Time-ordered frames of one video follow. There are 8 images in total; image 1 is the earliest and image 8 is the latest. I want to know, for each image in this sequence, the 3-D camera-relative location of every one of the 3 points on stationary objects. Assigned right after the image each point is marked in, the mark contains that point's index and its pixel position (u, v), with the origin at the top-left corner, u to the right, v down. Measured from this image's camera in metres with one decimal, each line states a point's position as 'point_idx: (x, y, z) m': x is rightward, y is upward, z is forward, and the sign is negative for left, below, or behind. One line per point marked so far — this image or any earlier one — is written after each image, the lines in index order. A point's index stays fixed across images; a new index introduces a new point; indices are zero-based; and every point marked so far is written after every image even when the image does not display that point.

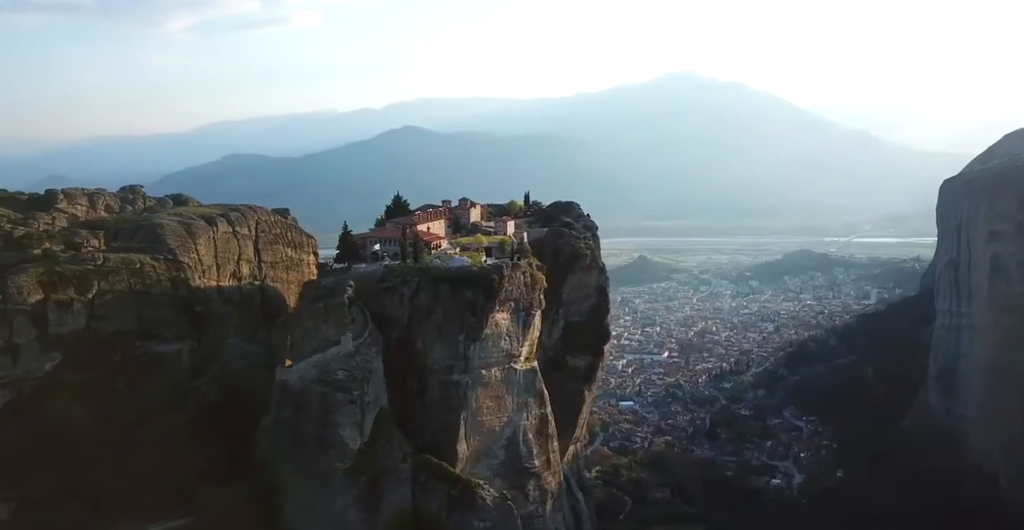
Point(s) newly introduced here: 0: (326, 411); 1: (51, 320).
0: (-4.7, -3.6, +18.2) m
1: (-12.7, -1.5, +19.7) m
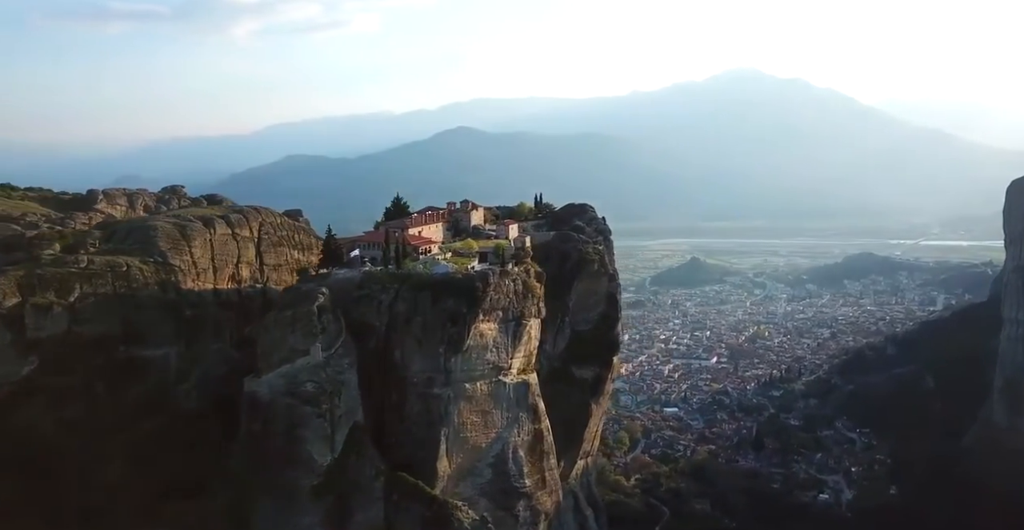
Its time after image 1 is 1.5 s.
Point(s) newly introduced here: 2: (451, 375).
0: (-5.3, -3.8, +17.4) m
1: (-13.1, -1.6, +19.5) m
2: (-1.6, -2.9, +19.3) m
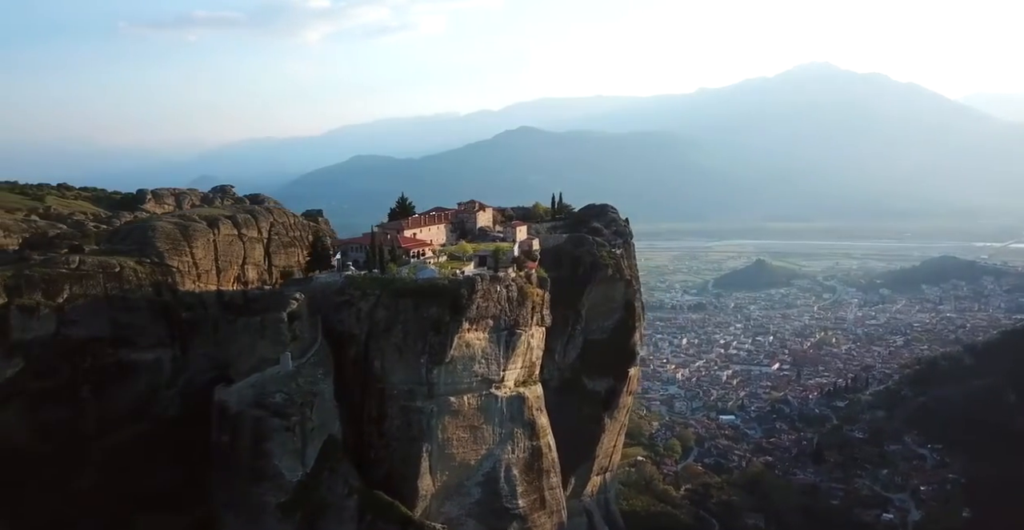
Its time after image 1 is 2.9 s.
0: (-5.7, -3.9, +16.5) m
1: (-13.3, -1.6, +19.3) m
2: (-1.9, -3.1, +18.0) m
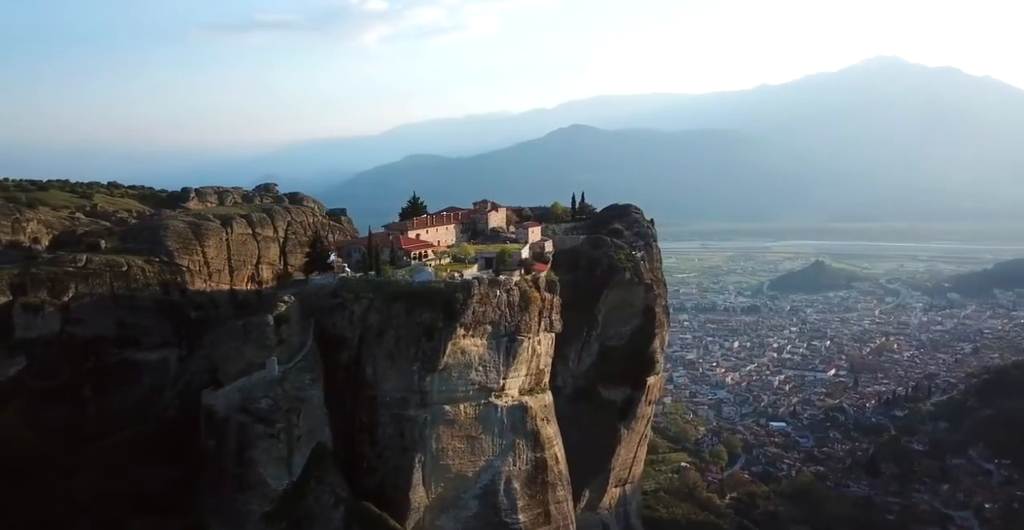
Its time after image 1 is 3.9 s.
0: (-5.9, -3.9, +16.1) m
1: (-13.3, -1.6, +19.4) m
2: (-2.0, -3.1, +17.3) m
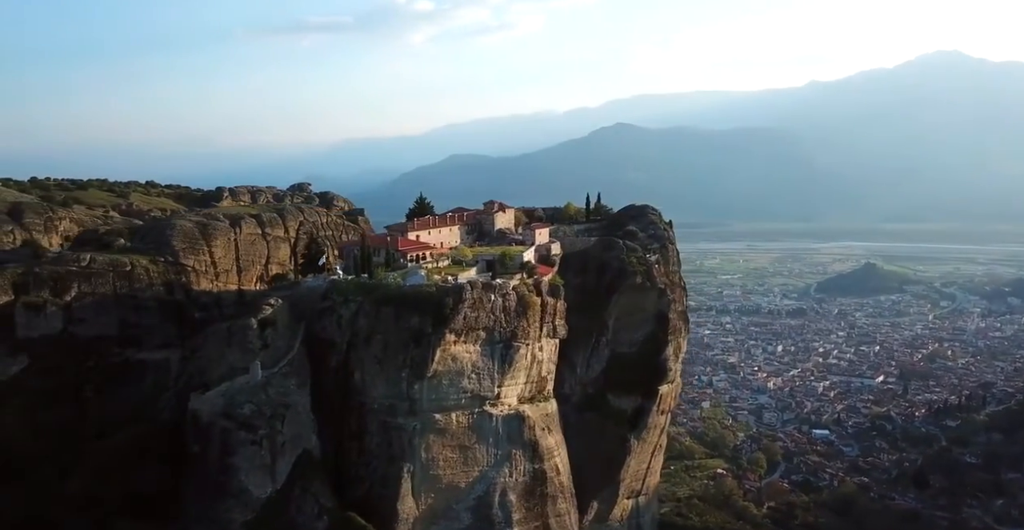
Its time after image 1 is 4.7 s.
0: (-6.2, -4.0, +15.7) m
1: (-13.3, -1.6, +19.5) m
2: (-2.2, -3.2, +16.7) m
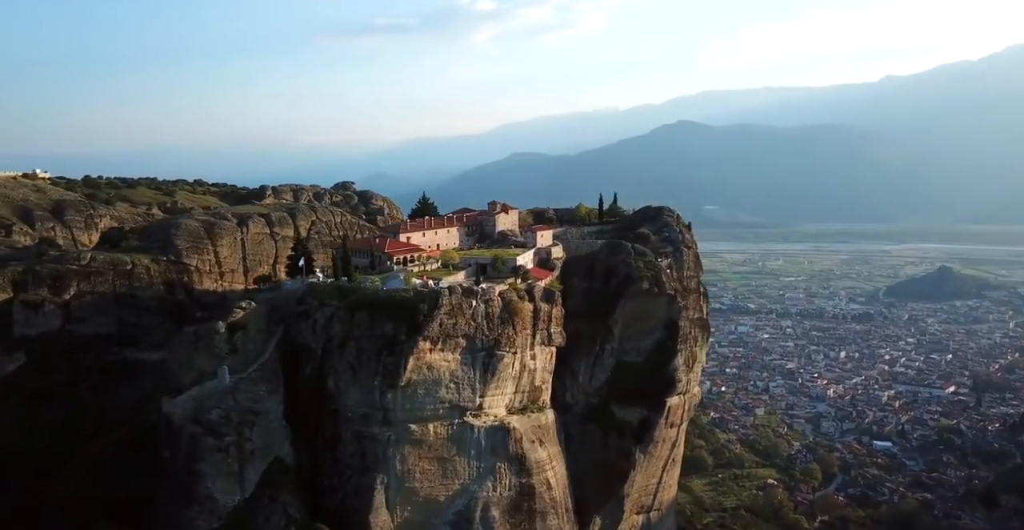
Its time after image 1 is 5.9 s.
0: (-6.8, -4.0, +15.4) m
1: (-13.5, -1.5, +19.8) m
2: (-2.7, -3.3, +16.0) m
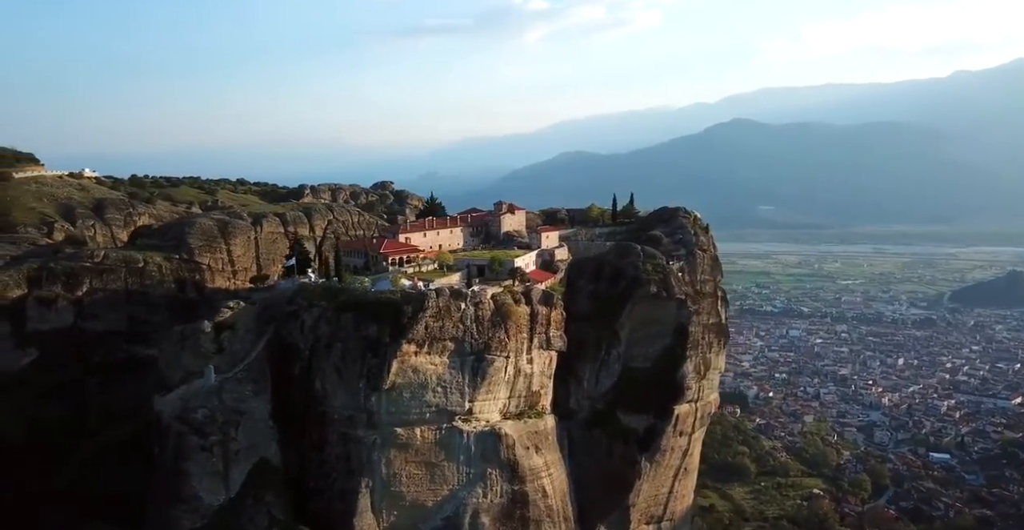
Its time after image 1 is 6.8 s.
0: (-7.1, -4.0, +15.5) m
1: (-13.5, -1.4, +20.3) m
2: (-3.0, -3.3, +15.8) m
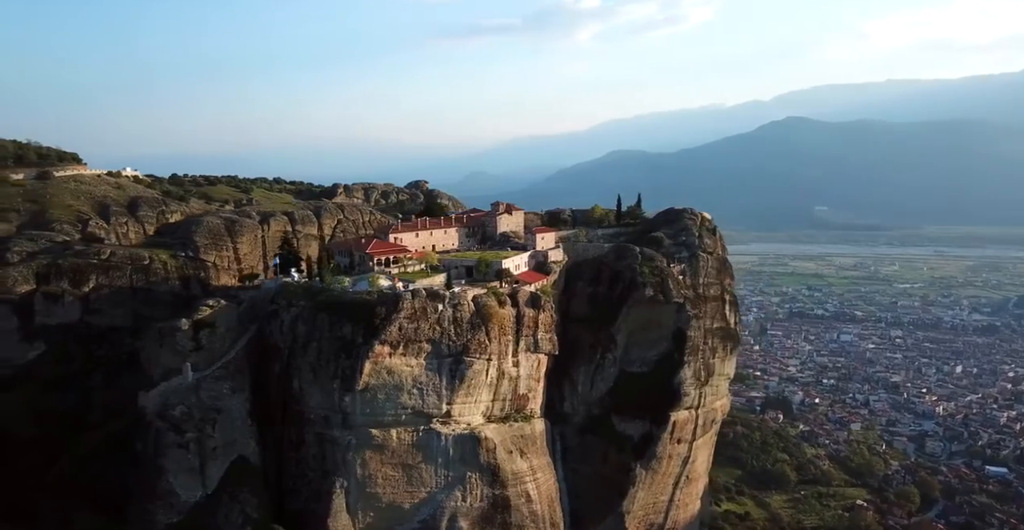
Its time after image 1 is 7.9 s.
0: (-7.7, -4.0, +15.7) m
1: (-13.6, -1.3, +20.9) m
2: (-3.5, -3.3, +15.7) m
